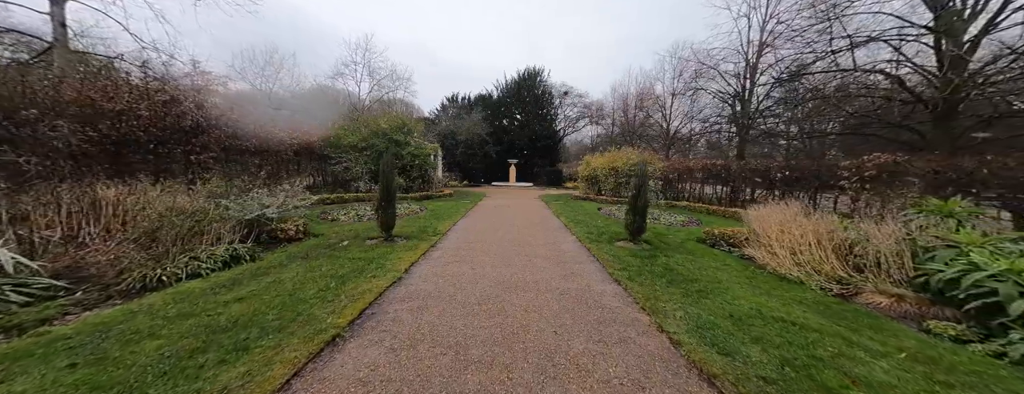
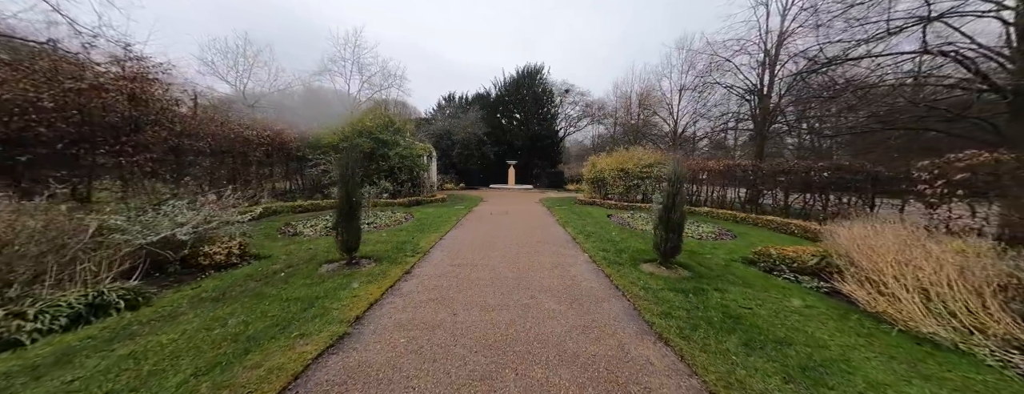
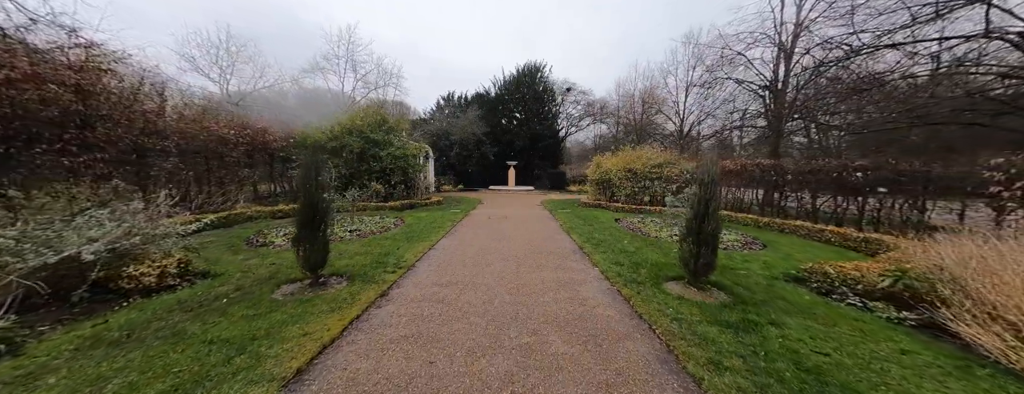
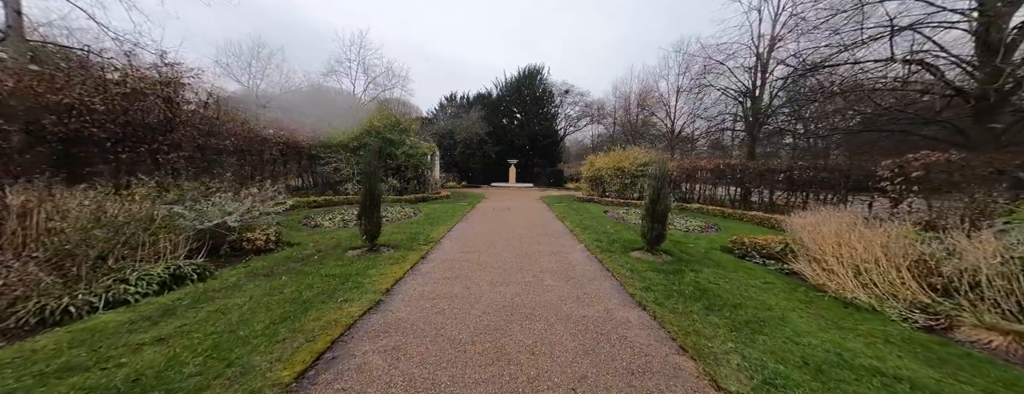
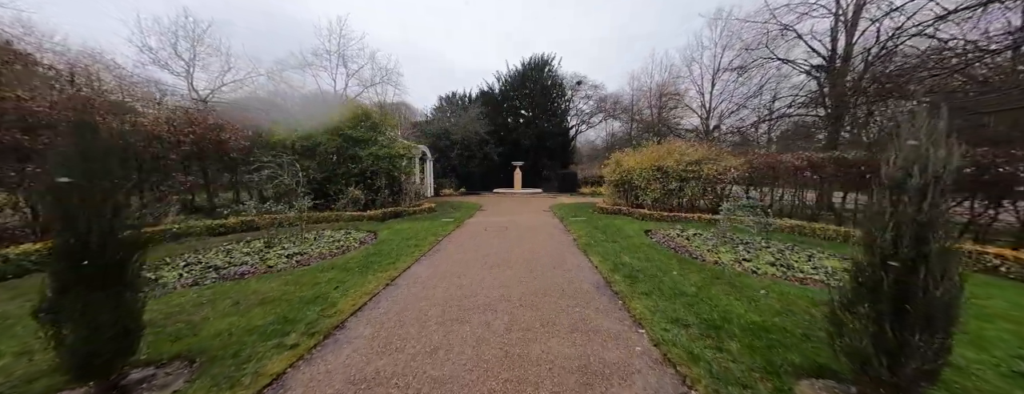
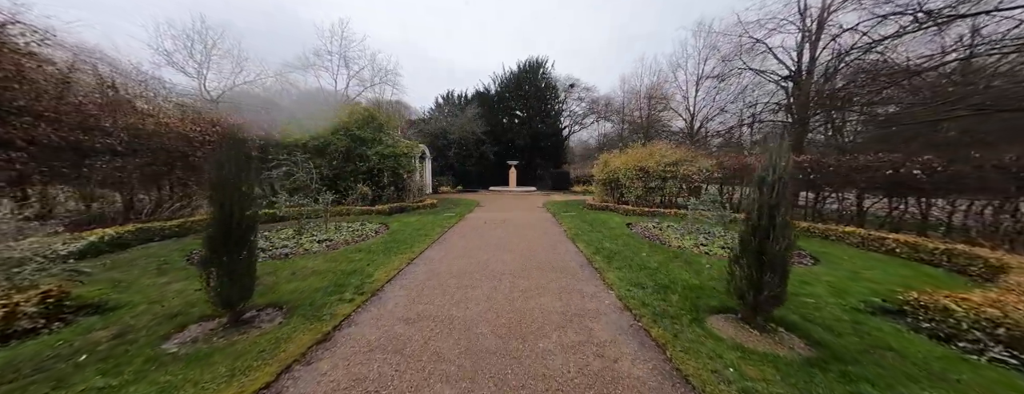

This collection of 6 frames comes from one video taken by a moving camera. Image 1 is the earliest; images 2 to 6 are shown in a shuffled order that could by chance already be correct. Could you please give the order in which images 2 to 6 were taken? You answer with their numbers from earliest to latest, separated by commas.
4, 2, 3, 6, 5
